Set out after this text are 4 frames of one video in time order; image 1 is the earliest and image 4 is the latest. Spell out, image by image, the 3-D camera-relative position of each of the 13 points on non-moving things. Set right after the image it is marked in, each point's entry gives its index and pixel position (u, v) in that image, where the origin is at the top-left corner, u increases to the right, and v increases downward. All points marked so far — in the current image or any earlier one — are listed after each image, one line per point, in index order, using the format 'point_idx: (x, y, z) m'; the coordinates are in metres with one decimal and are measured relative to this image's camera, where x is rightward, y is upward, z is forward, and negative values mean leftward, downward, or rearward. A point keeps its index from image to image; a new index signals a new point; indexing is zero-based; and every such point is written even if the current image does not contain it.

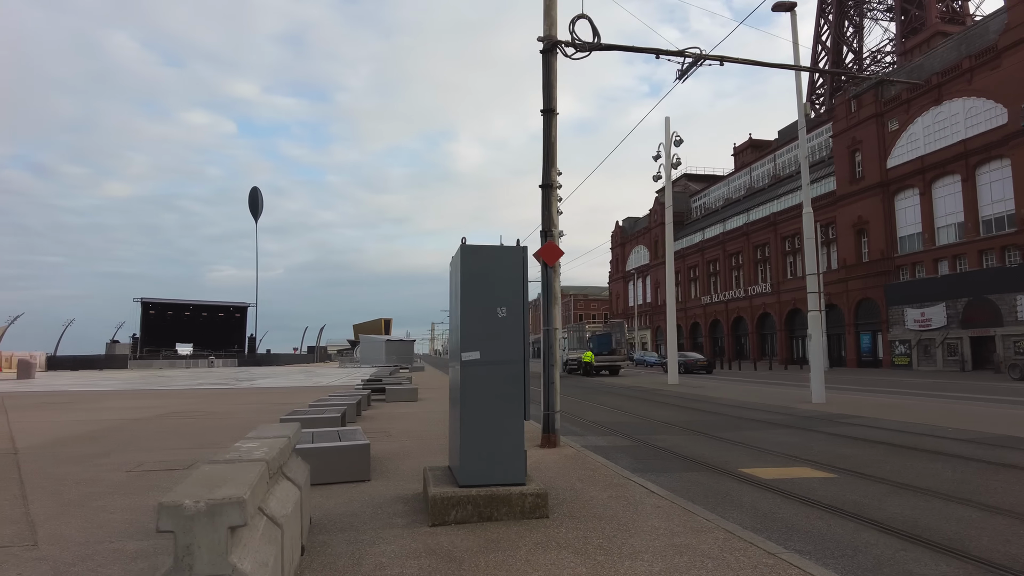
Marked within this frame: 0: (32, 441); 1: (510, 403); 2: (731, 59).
0: (-7.5, -2.4, +10.7) m
1: (0.0, -0.9, +5.6) m
2: (+3.5, +3.7, +11.1) m
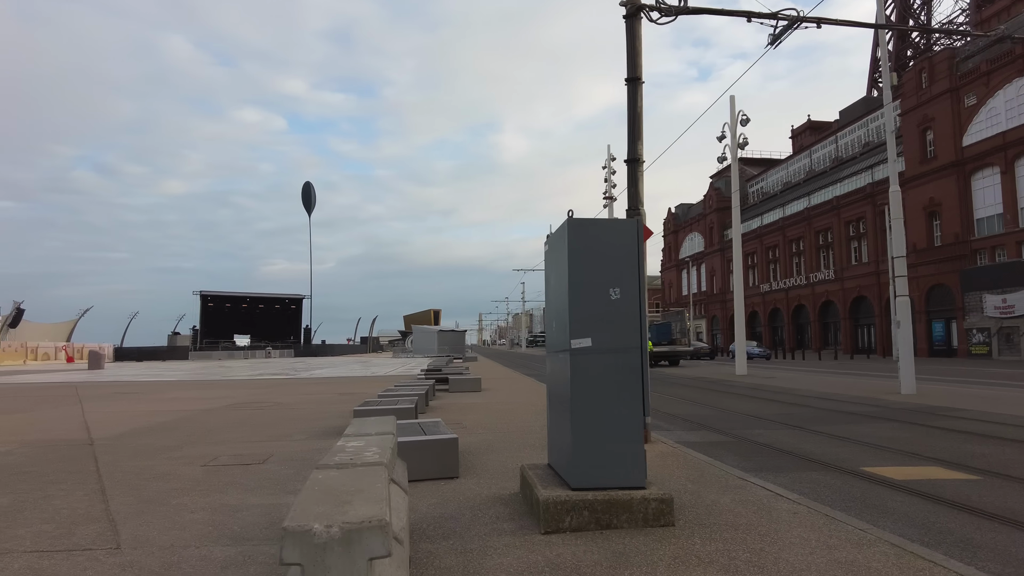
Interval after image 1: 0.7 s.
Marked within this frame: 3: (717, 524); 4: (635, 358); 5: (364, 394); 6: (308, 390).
0: (-6.3, -2.2, +10.6) m
1: (+0.8, -0.8, +4.9) m
2: (+4.7, +4.0, +10.2) m
3: (+1.4, -1.6, +4.8) m
4: (+0.9, -0.5, +4.9) m
5: (-3.7, -2.6, +17.1) m
6: (-5.6, -2.8, +18.8) m
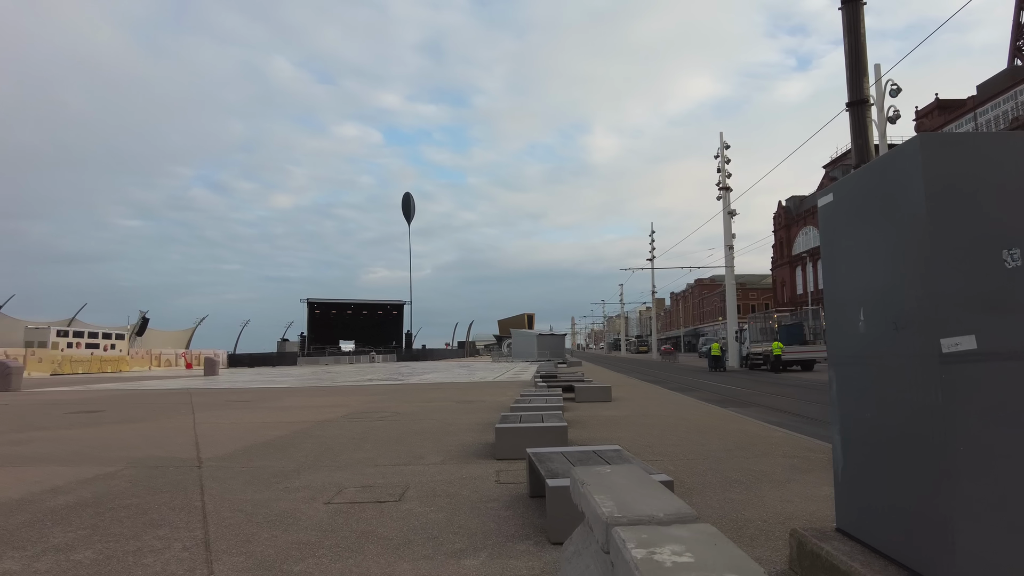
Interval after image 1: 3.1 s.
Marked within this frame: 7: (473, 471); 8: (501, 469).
0: (-4.0, -2.2, +9.4) m
1: (+2.2, -0.6, +2.9) m
2: (+6.6, +4.2, +7.6) m
3: (+2.8, -1.5, +2.7) m
4: (+2.3, -0.3, +2.9) m
5: (-0.6, -2.6, +15.5) m
6: (-2.2, -2.8, +17.4) m
7: (-0.4, -1.9, +7.3) m
8: (-0.1, -1.9, +7.3) m
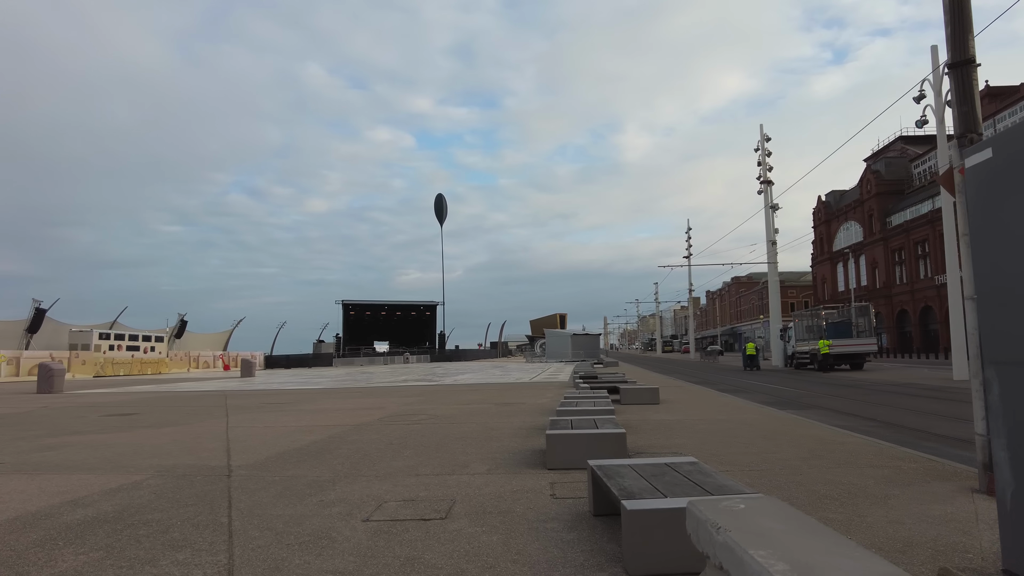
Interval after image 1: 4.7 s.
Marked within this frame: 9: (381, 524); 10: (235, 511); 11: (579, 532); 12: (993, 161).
0: (-3.4, -2.2, +8.8) m
1: (+2.5, -0.5, +2.0) m
2: (+7.1, +4.4, +6.5) m
3: (+3.1, -1.4, +1.8) m
4: (+2.6, -0.2, +2.0) m
5: (+0.3, -2.5, +14.8) m
6: (-1.2, -2.7, +16.8) m
7: (+0.1, -1.9, +6.6) m
8: (+0.4, -1.8, +6.6) m
9: (-1.0, -1.8, +5.2) m
10: (-2.3, -1.9, +5.8) m
11: (+0.5, -1.7, +4.8) m
12: (+2.2, +0.6, +3.1) m
